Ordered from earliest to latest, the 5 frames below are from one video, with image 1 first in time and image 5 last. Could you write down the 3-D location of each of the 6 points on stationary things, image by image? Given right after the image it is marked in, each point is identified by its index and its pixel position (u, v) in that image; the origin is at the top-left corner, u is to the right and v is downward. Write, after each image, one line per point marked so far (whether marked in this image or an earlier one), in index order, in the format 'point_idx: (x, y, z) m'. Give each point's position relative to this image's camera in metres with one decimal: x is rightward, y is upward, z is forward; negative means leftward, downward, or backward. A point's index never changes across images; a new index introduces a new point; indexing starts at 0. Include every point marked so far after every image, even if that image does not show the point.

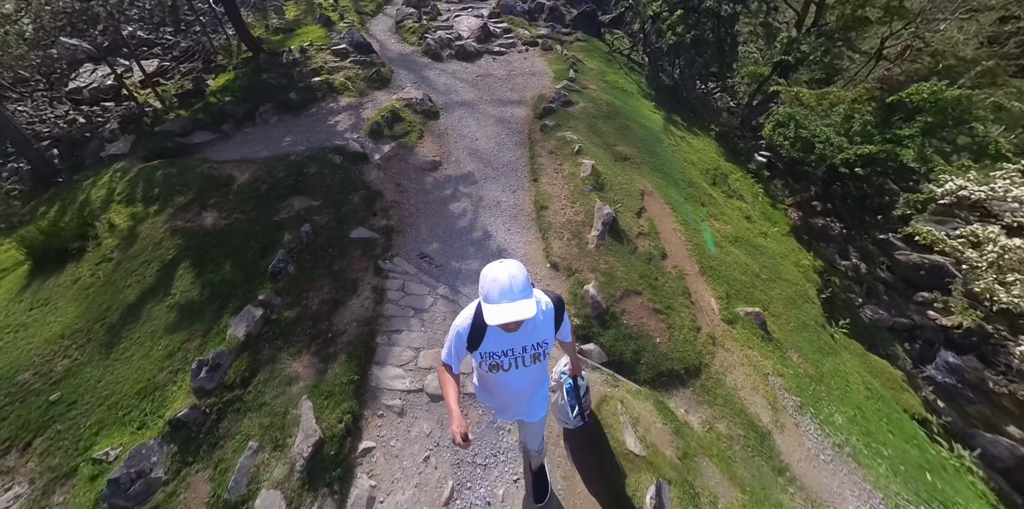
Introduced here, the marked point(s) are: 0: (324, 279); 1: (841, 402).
0: (-3.8, -0.6, +6.4) m
1: (+7.3, -2.8, +6.7) m
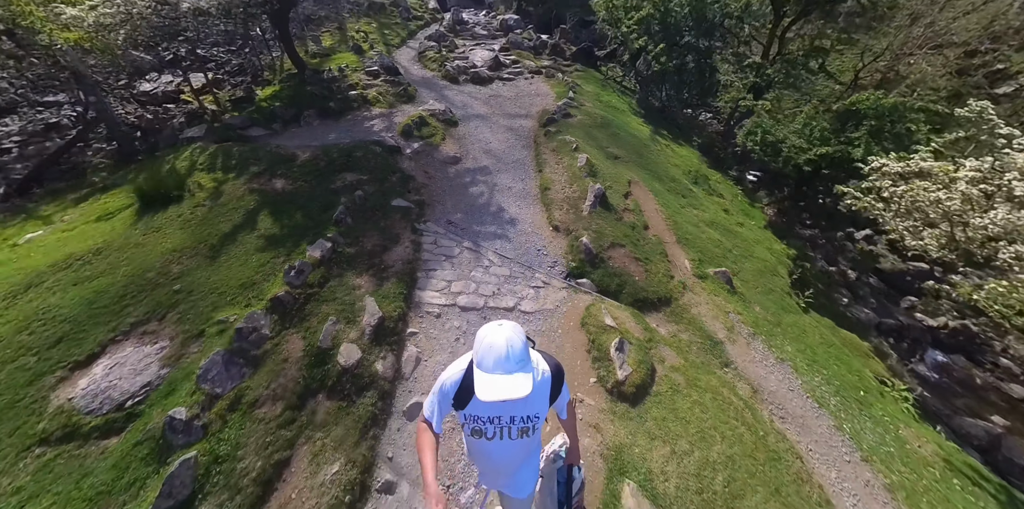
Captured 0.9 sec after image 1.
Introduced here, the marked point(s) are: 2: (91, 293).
0: (-3.5, +0.7, +8.2) m
1: (+7.6, -1.9, +8.4) m
2: (-7.9, -0.6, +5.8) m
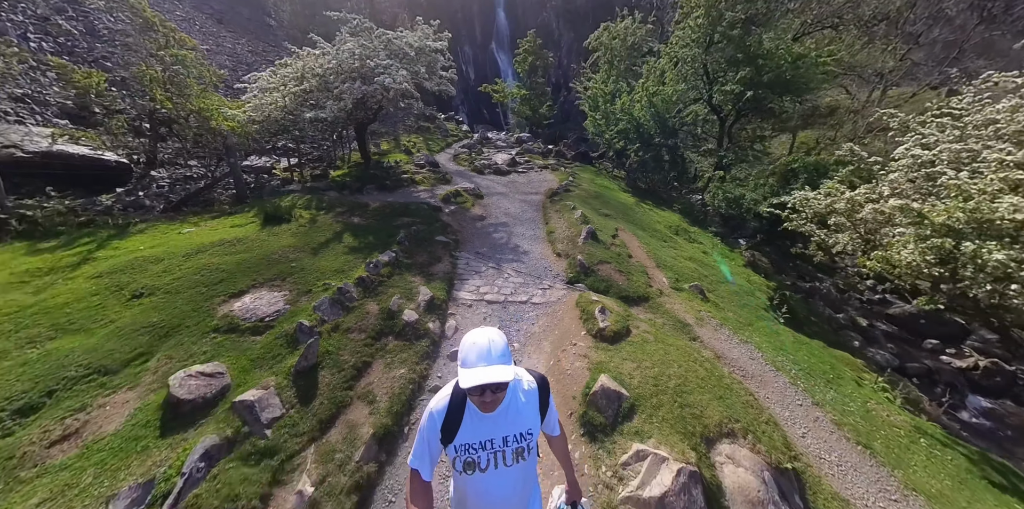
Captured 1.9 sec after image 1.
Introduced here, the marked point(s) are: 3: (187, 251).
0: (-3.0, +0.3, +11.2) m
1: (+7.9, -2.6, +10.3) m
2: (-7.5, -0.1, +8.7) m
3: (-9.5, +0.2, +9.3) m
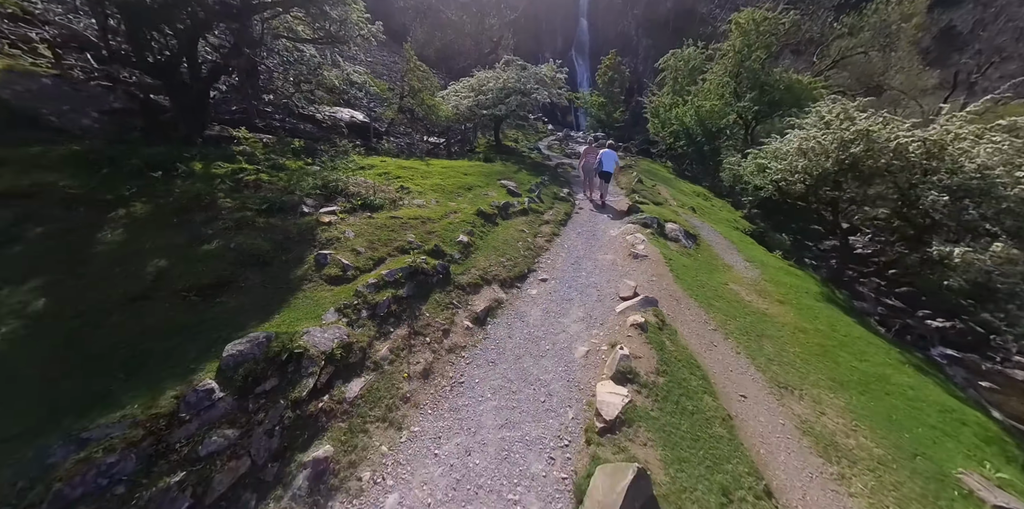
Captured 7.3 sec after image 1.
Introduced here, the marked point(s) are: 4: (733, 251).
0: (+3.2, +5.8, +23.9) m
1: (+13.6, +1.8, +21.5) m
2: (-1.6, +5.9, +22.1) m
3: (-3.4, +6.5, +23.0) m
4: (+11.6, +0.1, +17.0) m
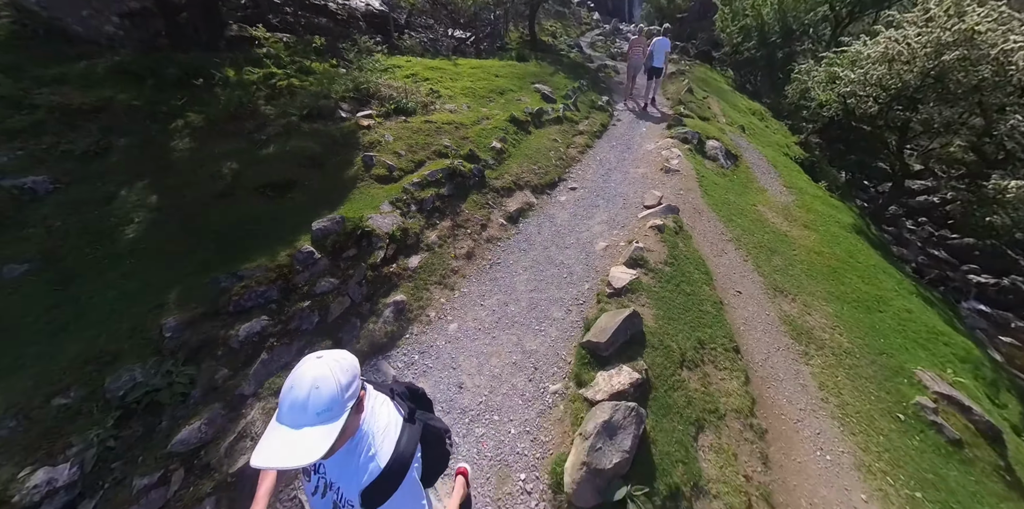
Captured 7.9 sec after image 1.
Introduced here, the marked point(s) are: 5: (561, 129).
0: (+5.7, +12.0, +22.1) m
1: (+15.6, +7.0, +20.0) m
2: (+0.8, +11.9, +20.7) m
3: (-1.0, +12.8, +21.5) m
4: (+13.2, +4.3, +16.2) m
5: (+2.3, +6.0, +15.0) m
